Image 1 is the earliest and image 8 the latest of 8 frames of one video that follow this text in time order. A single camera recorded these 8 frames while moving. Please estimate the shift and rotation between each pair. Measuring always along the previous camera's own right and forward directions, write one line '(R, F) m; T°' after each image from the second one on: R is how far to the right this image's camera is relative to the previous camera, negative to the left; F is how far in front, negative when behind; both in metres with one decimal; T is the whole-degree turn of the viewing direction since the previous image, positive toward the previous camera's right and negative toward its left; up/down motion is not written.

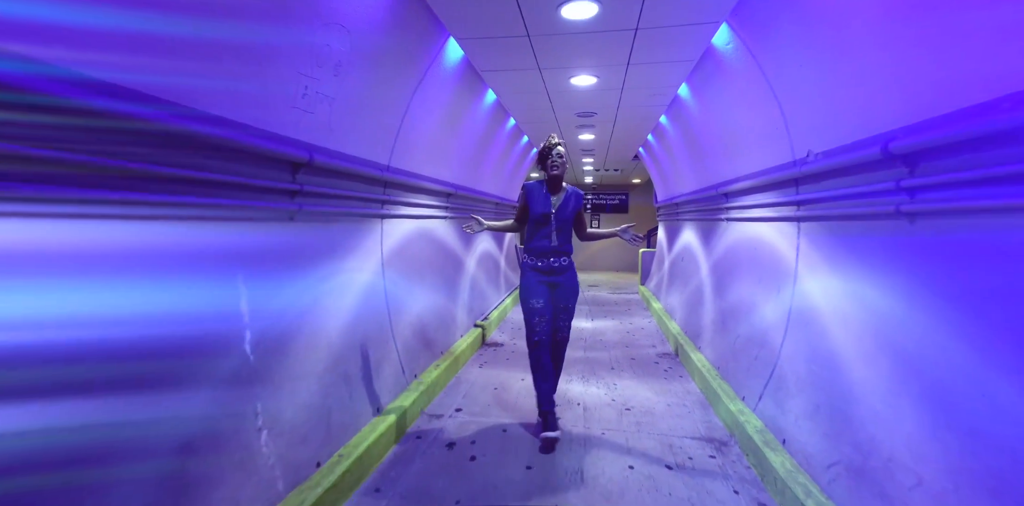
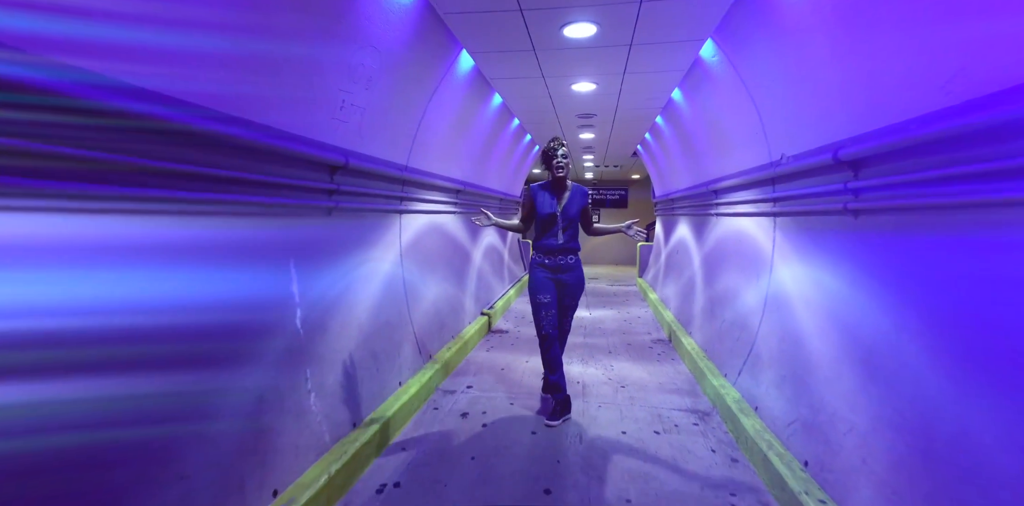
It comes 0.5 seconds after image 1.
(0.0, -0.4) m; 0°
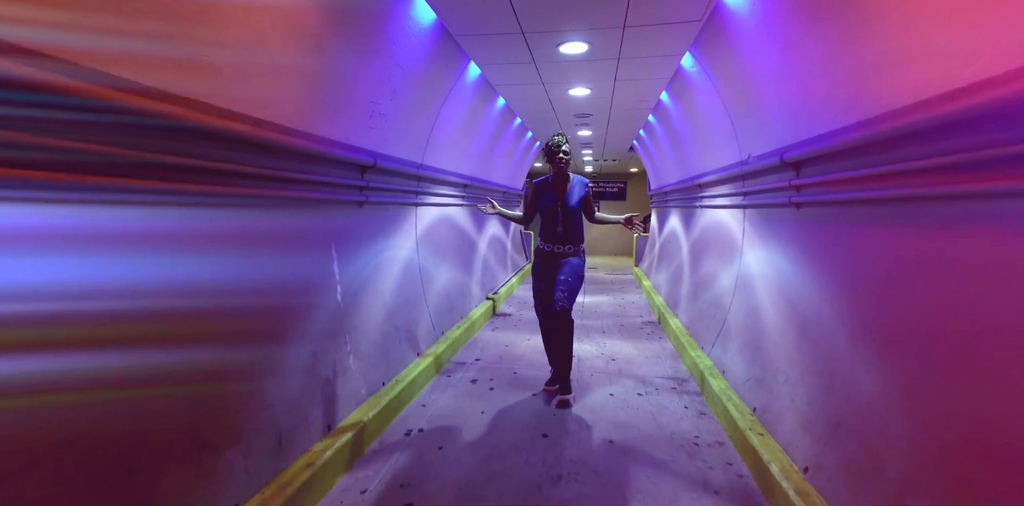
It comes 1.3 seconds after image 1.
(0.0, -0.5) m; 0°
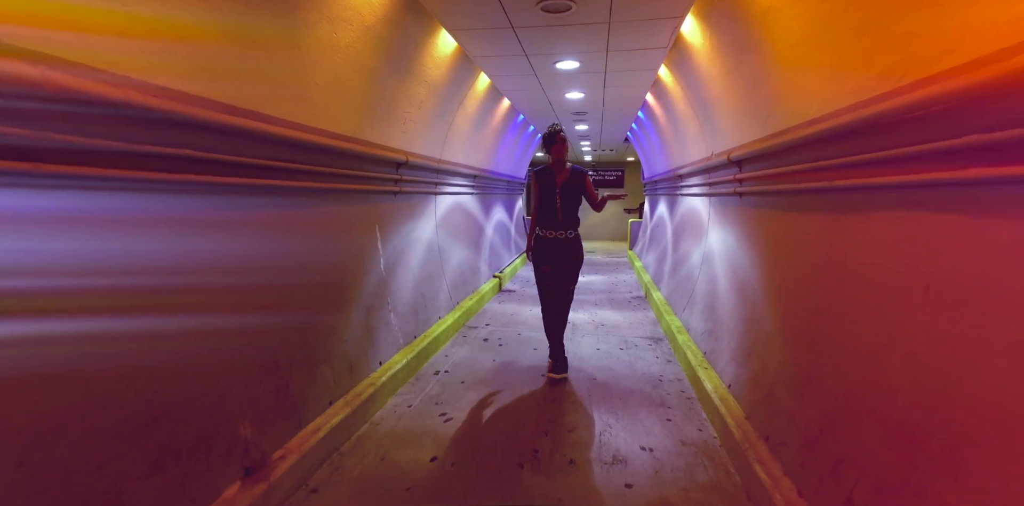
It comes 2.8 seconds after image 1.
(0.0, -0.8) m; 0°
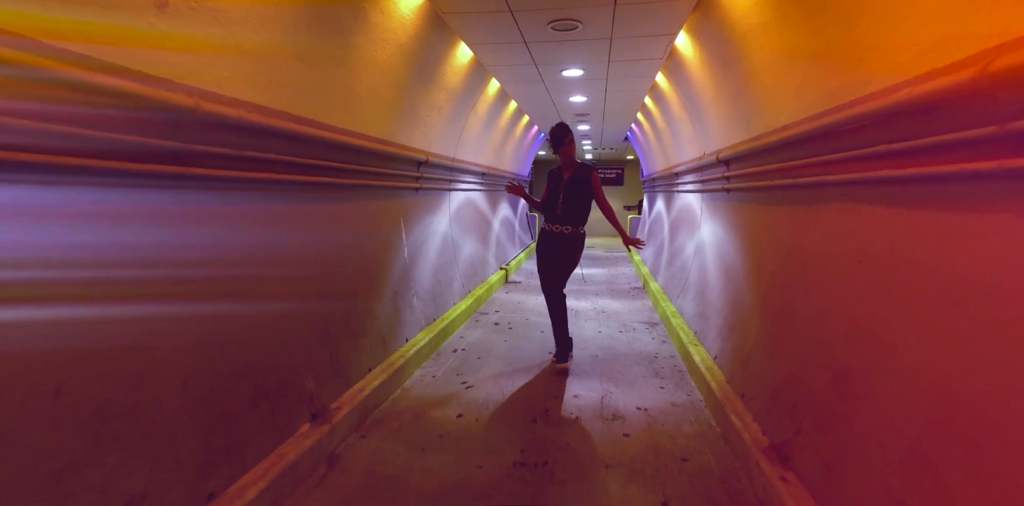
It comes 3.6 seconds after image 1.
(-0.1, -0.4) m; 0°
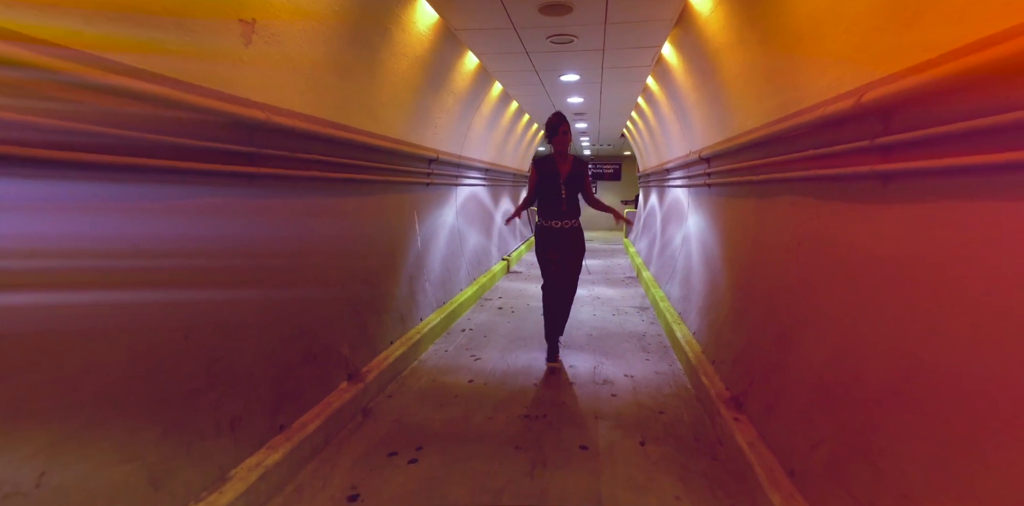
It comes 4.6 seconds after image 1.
(0.0, -0.4) m; 0°
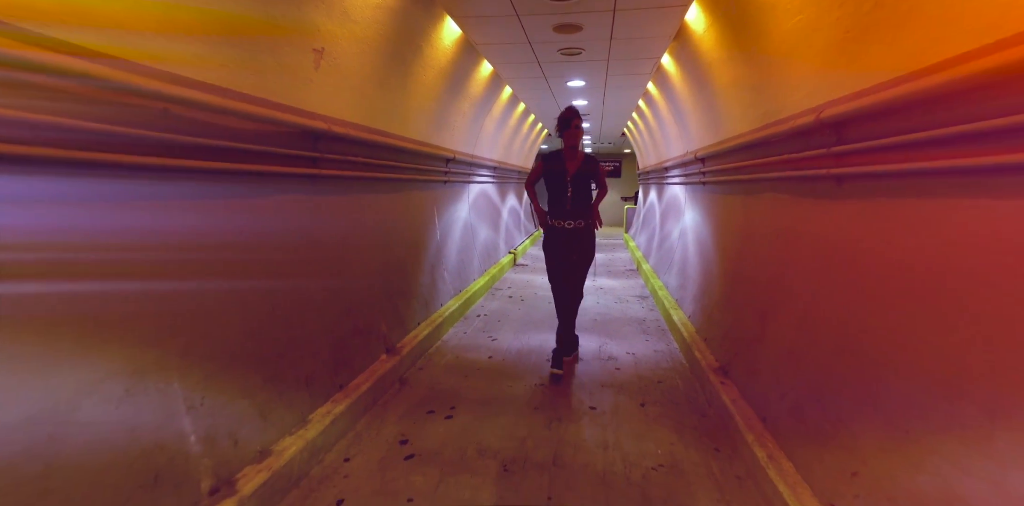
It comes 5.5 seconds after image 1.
(-0.1, -0.4) m; 0°
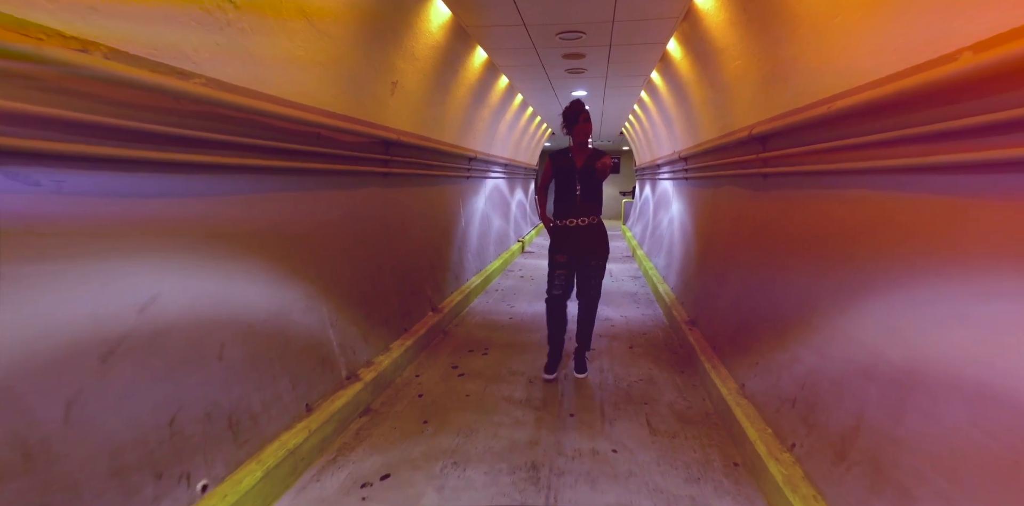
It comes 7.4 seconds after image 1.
(-0.1, -0.9) m; 0°
